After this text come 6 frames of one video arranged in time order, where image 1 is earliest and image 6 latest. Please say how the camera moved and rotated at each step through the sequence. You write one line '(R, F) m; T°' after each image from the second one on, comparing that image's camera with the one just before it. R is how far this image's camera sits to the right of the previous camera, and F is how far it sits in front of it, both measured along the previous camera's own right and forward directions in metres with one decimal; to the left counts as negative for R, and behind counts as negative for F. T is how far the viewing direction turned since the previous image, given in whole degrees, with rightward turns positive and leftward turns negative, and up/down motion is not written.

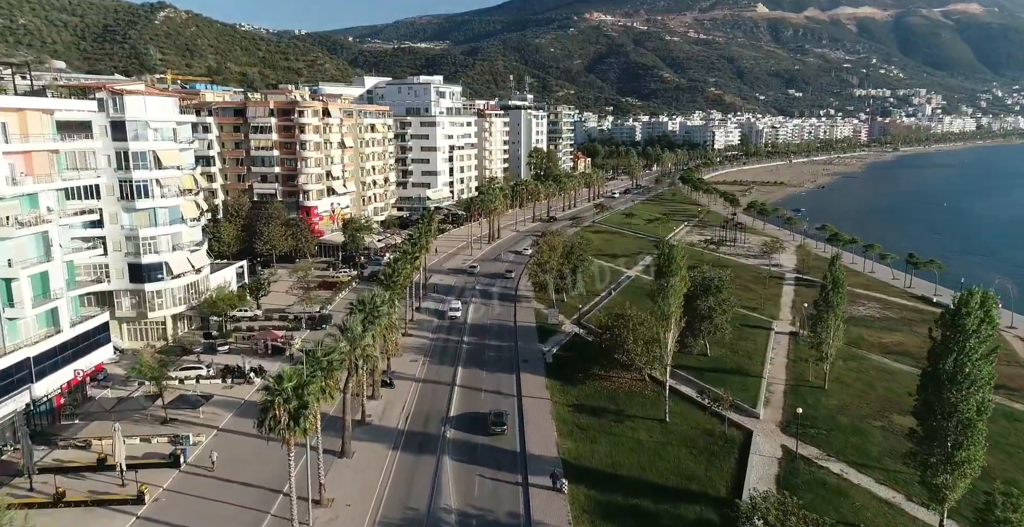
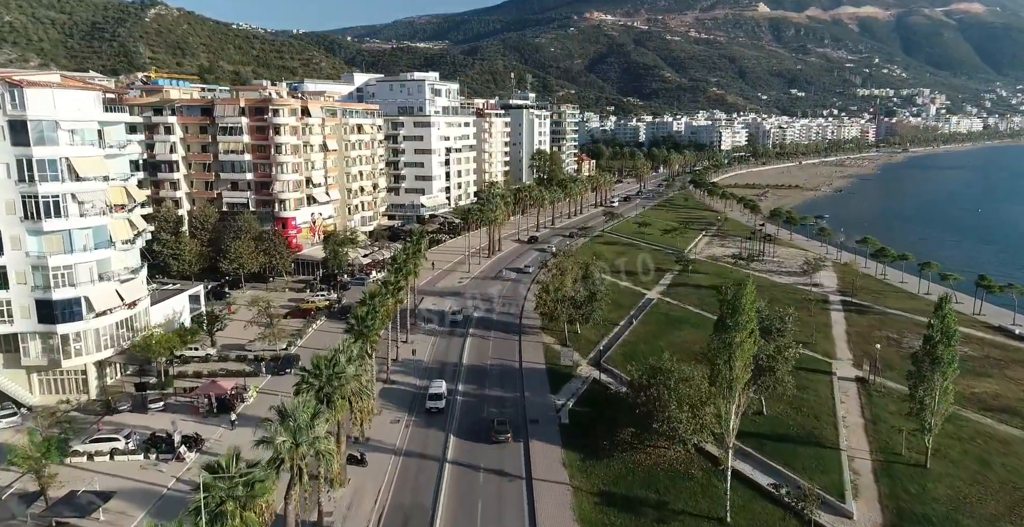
(-0.4, +11.7) m; 0°
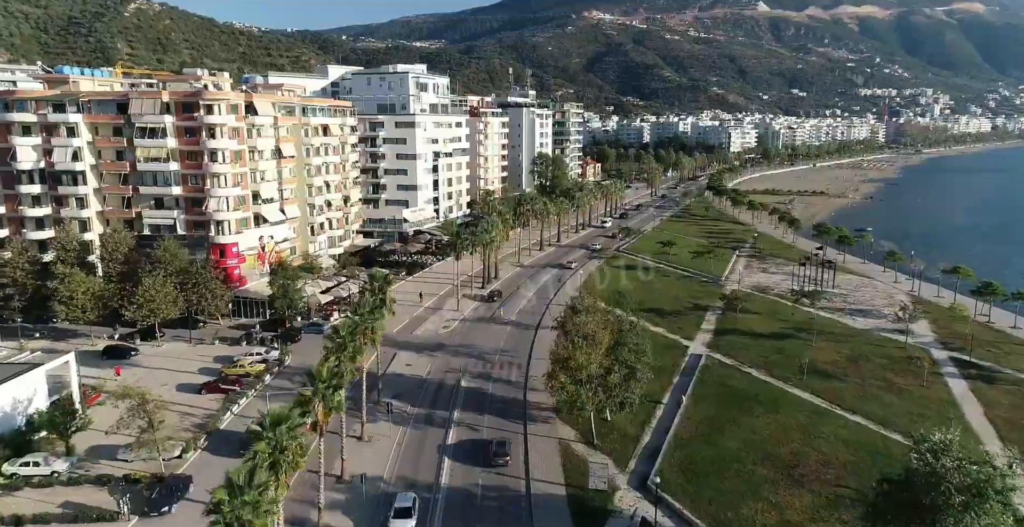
(-0.3, +19.4) m; 0°
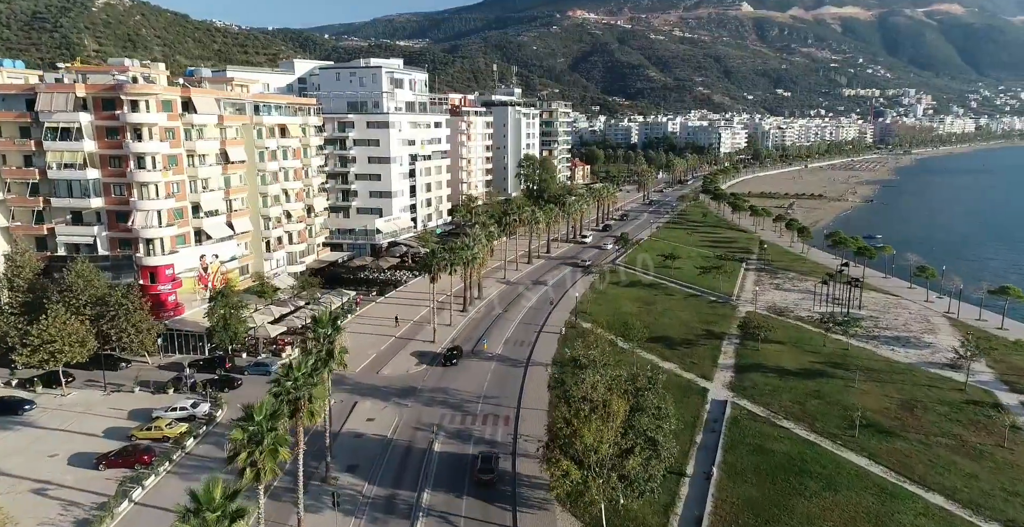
(0.0, +10.6) m; +1°
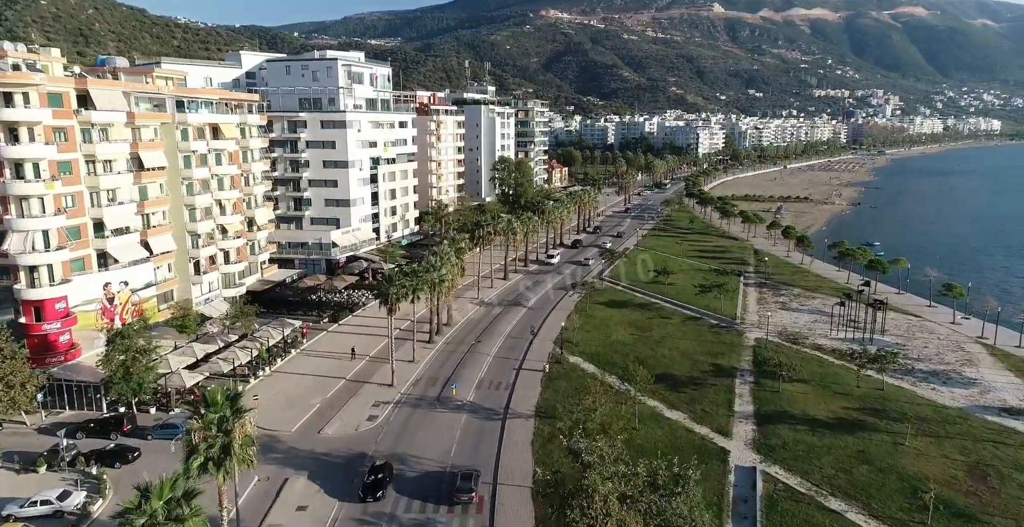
(0.0, +10.7) m; +2°
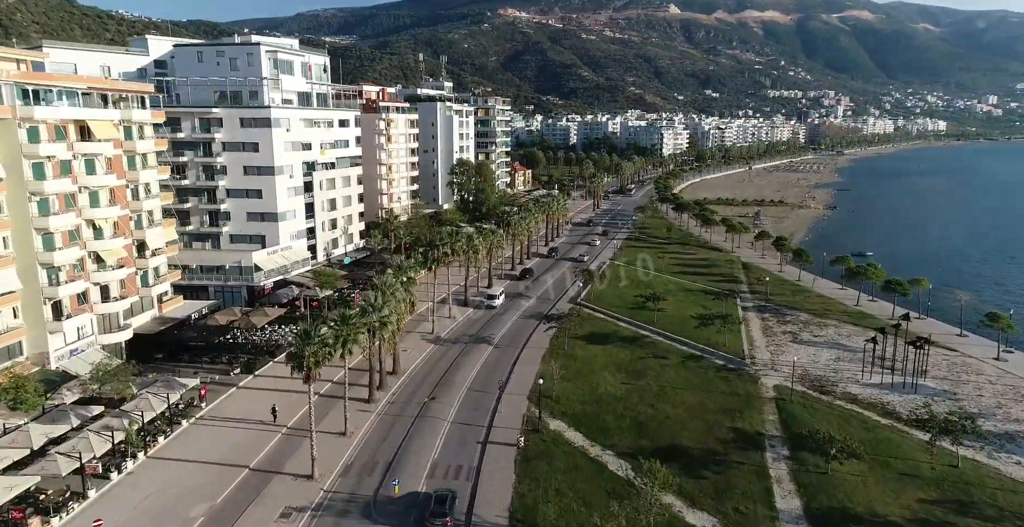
(-0.1, +13.8) m; +3°
